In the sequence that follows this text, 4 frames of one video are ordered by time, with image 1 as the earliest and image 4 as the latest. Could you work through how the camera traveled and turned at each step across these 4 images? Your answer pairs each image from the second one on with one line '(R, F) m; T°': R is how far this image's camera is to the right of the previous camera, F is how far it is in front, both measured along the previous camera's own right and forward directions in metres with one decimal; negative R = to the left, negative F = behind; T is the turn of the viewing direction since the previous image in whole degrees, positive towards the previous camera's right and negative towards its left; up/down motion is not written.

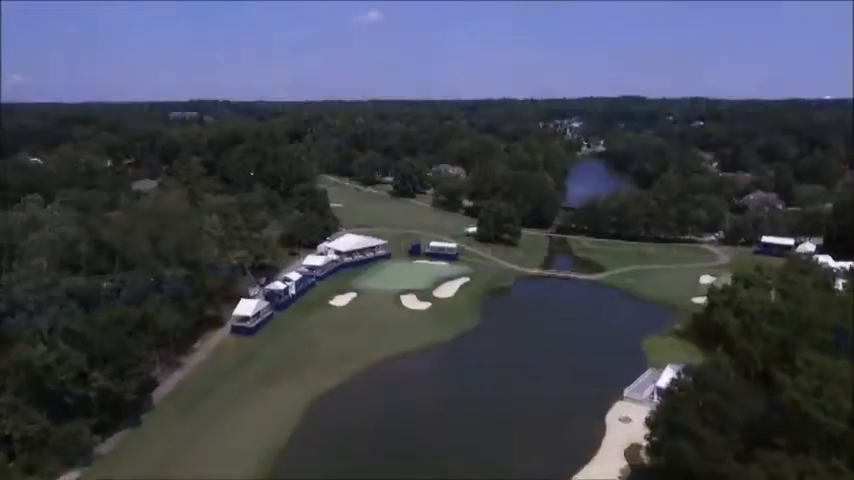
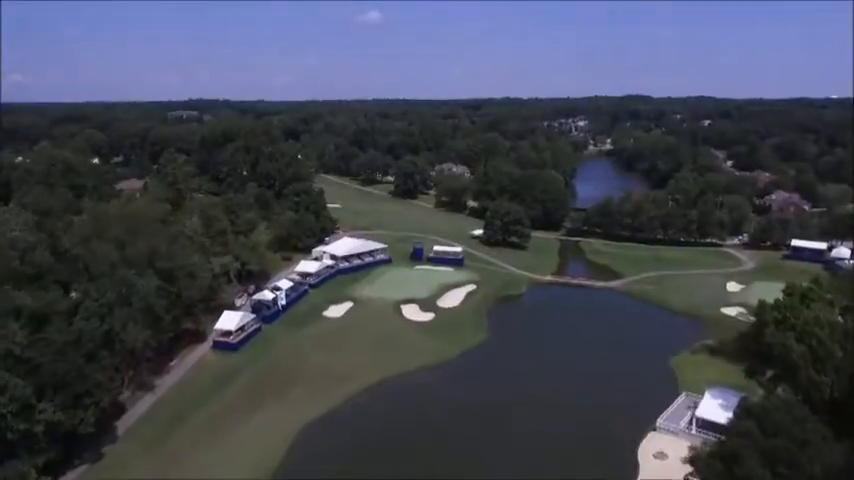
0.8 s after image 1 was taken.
(-0.2, +4.5) m; 0°
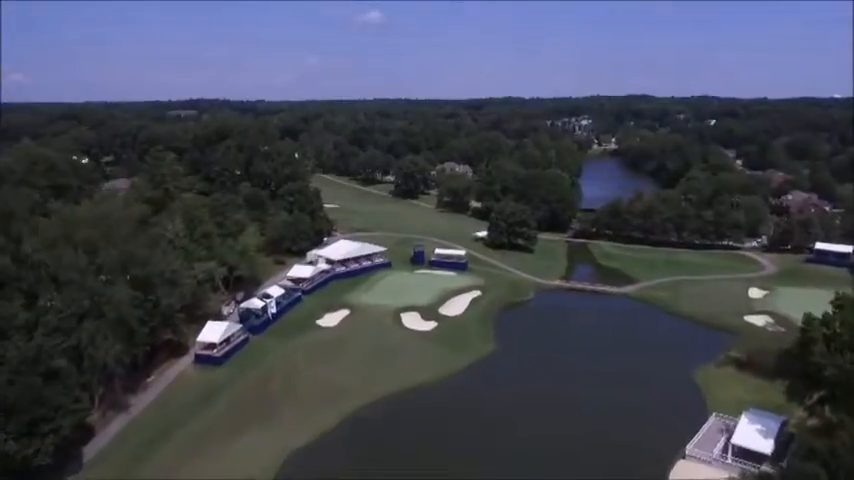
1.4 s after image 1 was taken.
(-0.1, +3.3) m; 0°
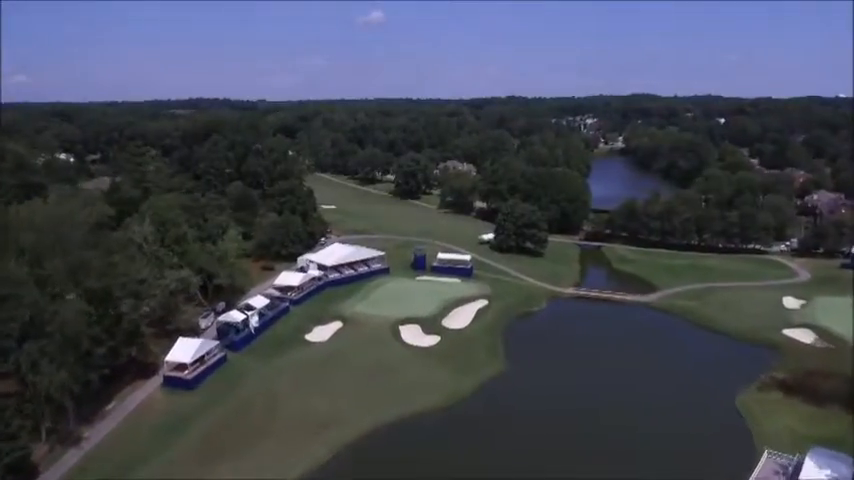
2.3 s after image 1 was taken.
(0.0, +4.6) m; 0°
